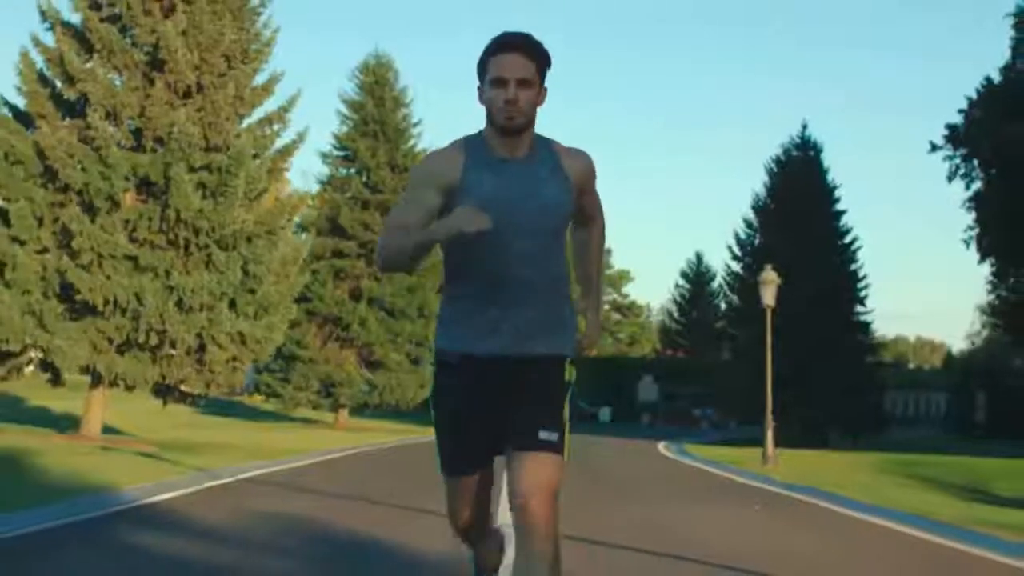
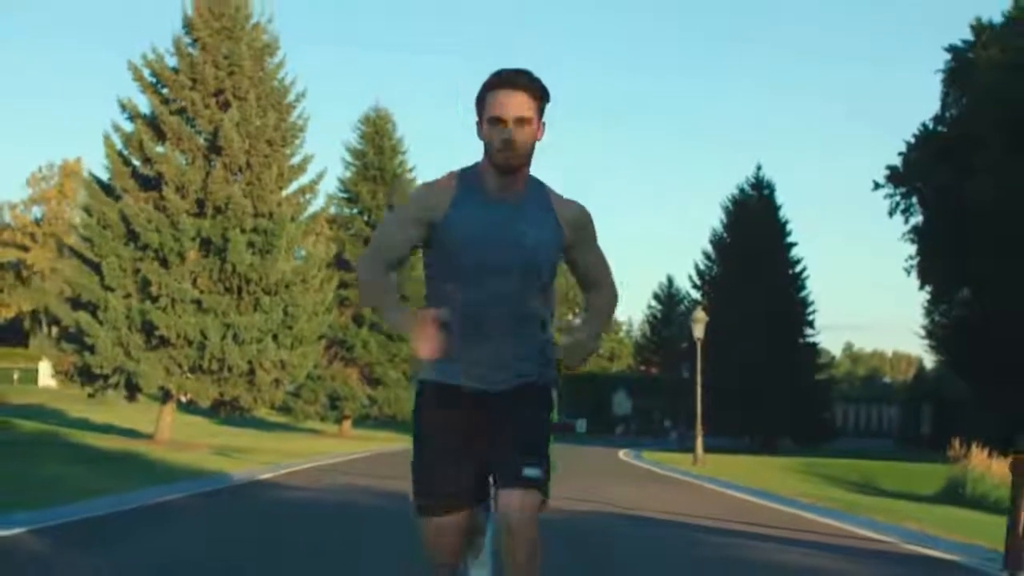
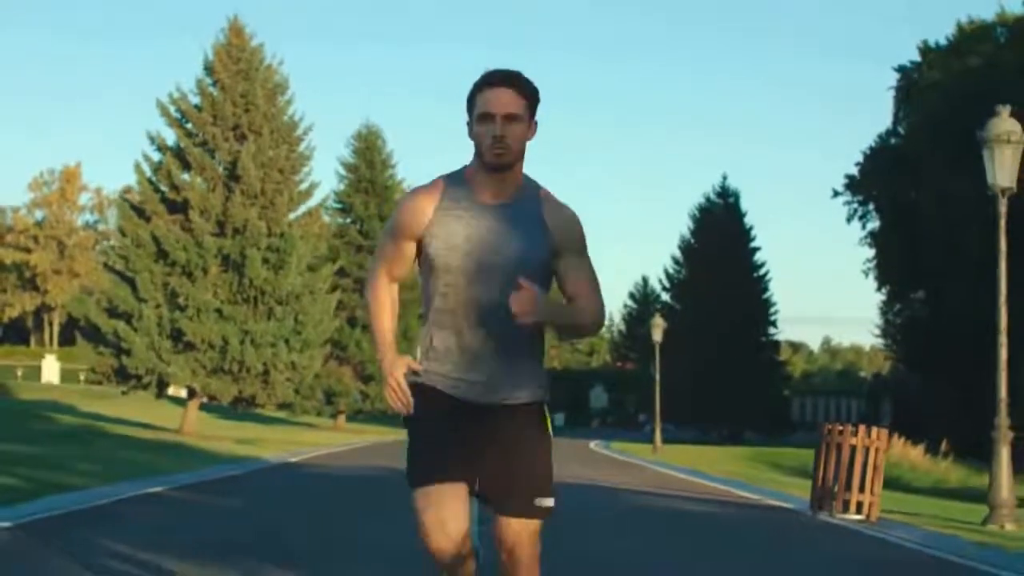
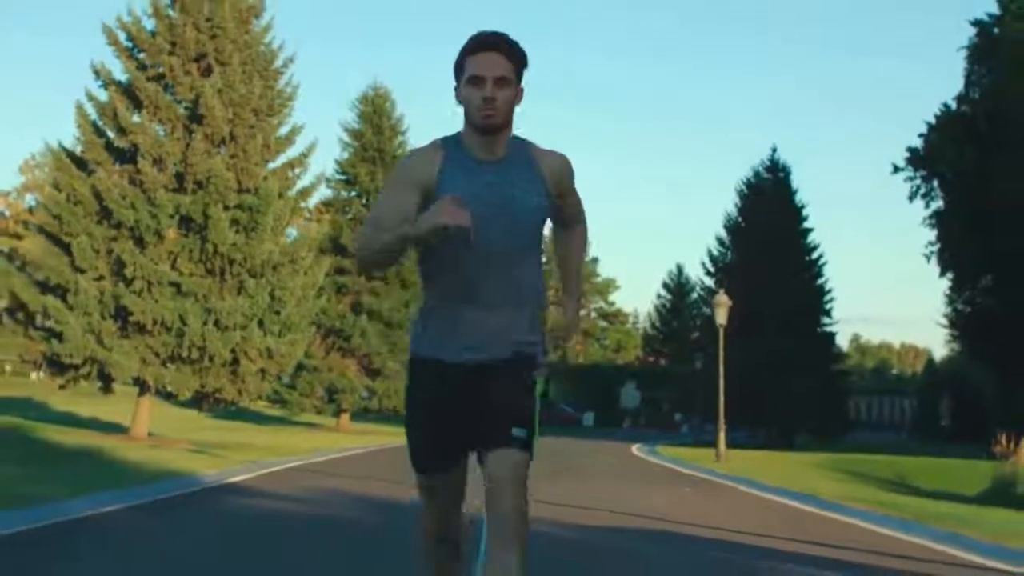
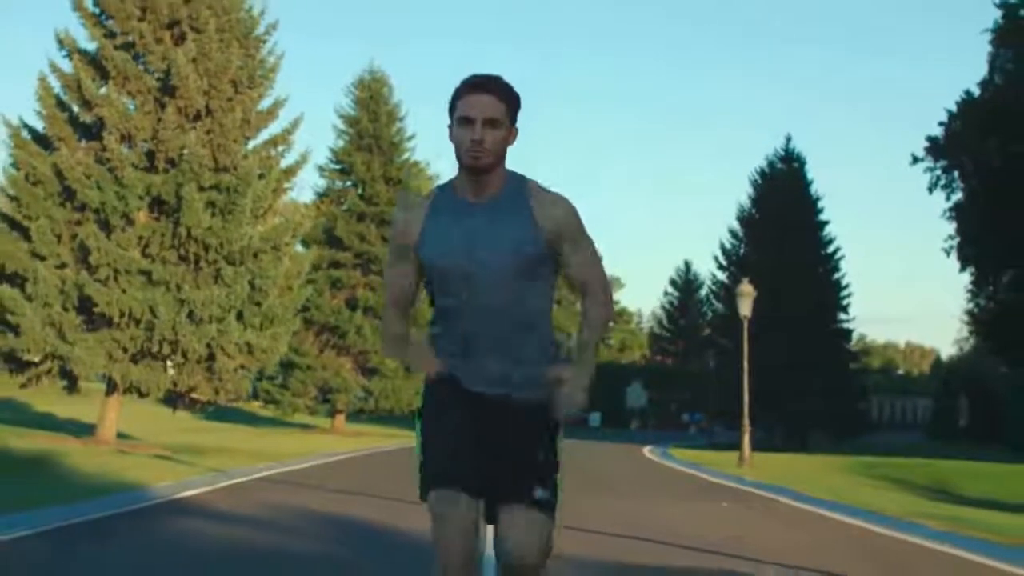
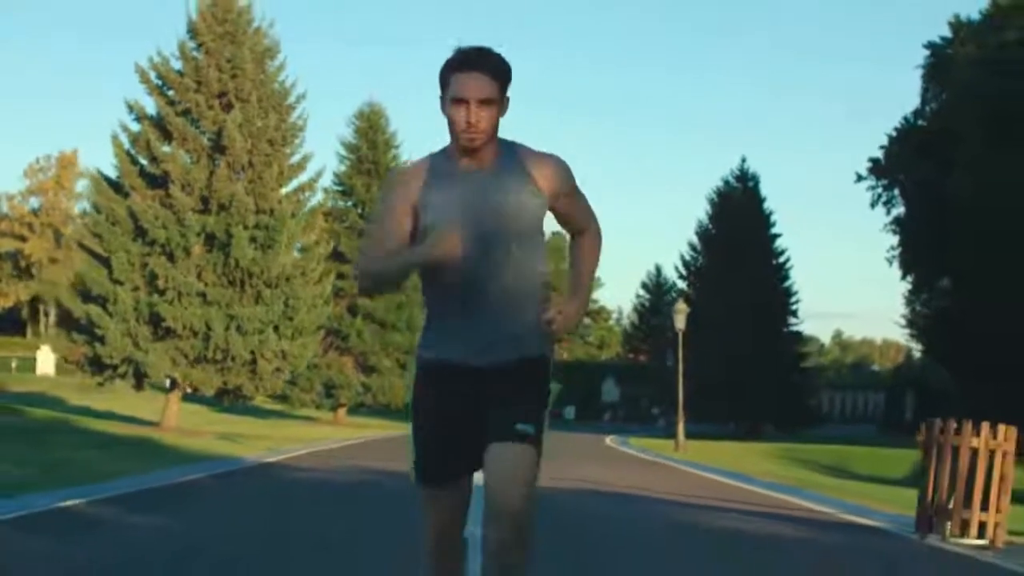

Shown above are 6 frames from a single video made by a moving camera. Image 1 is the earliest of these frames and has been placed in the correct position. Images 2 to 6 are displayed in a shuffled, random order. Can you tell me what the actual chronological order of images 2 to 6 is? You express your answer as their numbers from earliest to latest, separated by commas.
5, 4, 2, 6, 3
